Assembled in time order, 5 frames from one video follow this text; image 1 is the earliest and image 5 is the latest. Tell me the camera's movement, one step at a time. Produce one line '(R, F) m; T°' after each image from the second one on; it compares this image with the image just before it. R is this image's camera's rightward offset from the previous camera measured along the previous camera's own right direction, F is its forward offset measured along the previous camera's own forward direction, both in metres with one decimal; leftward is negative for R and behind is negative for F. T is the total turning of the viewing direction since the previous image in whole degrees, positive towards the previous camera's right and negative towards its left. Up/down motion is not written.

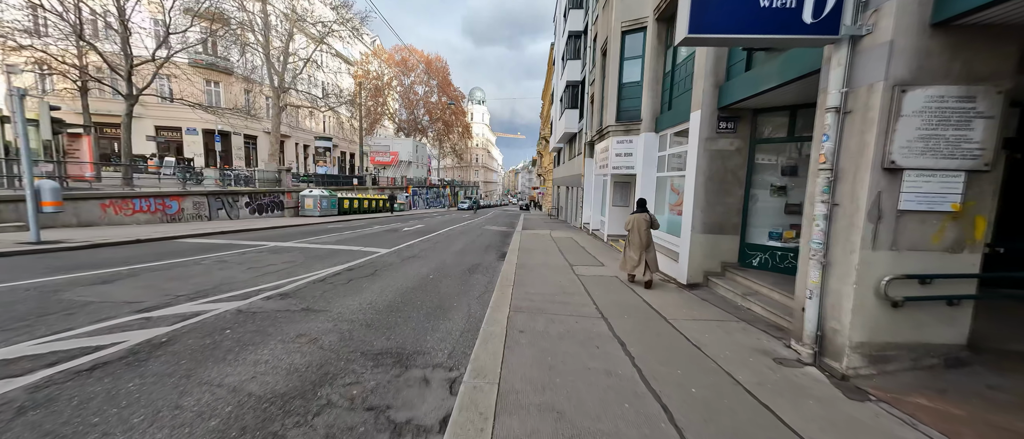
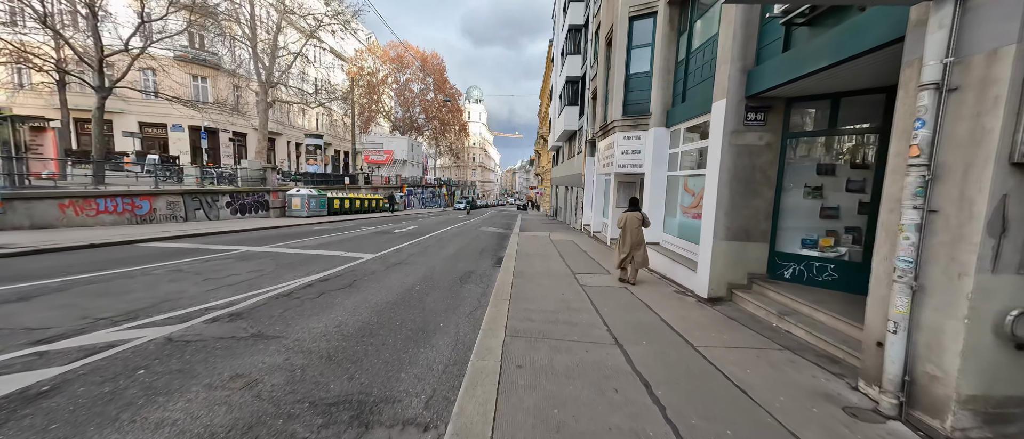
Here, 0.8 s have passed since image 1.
(0.0, +0.8) m; 0°
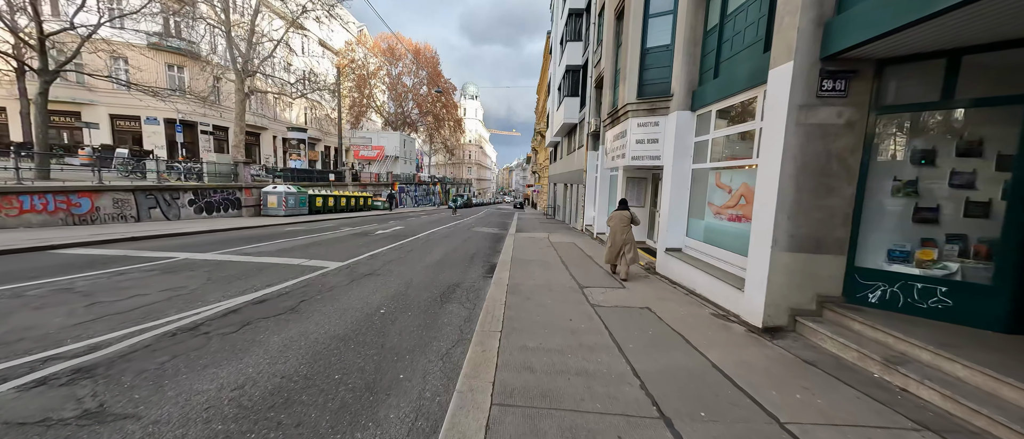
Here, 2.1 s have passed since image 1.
(+0.1, +1.4) m; +1°
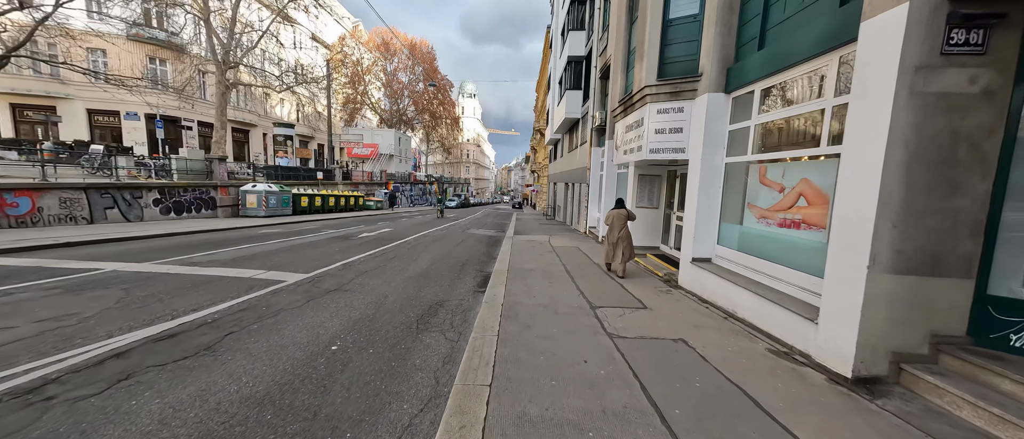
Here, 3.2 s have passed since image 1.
(0.0, +1.2) m; 0°
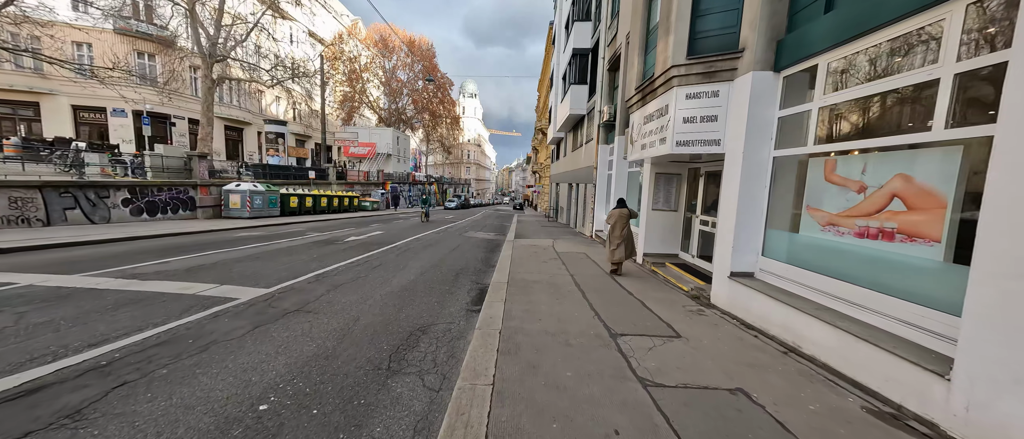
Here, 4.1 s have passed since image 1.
(0.0, +1.0) m; 0°
